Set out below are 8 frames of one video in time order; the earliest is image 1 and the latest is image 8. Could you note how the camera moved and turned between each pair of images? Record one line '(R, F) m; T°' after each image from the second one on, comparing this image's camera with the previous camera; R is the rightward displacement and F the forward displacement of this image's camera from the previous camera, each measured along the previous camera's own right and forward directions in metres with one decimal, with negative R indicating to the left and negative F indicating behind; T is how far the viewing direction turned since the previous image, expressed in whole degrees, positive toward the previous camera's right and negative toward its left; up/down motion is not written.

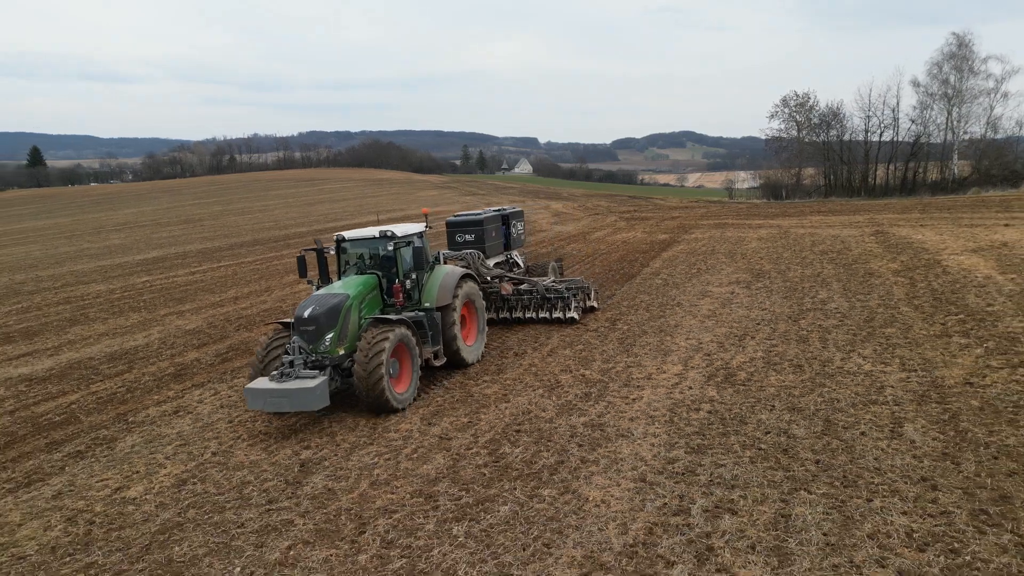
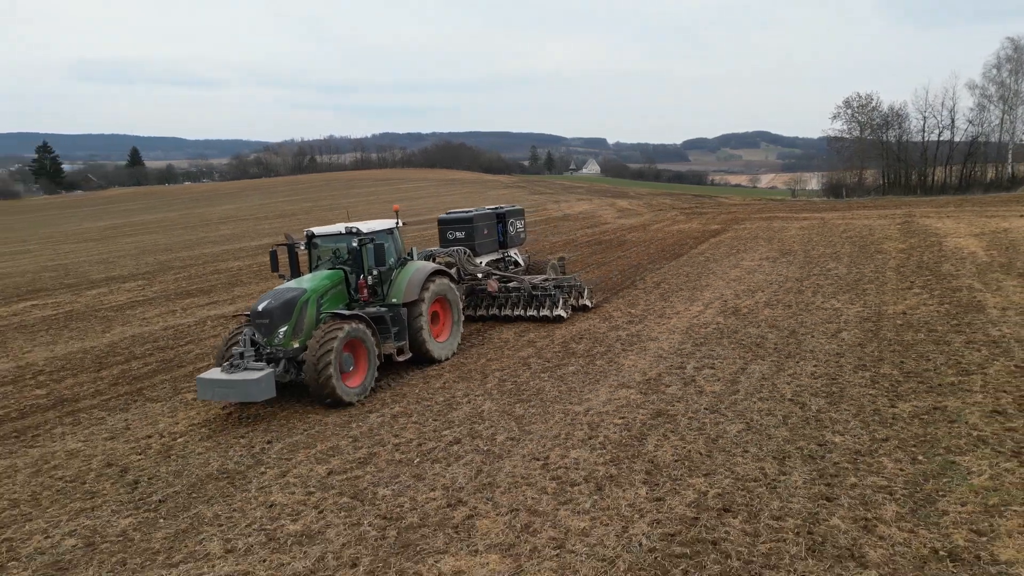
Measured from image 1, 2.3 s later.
(0.0, -3.4) m; -5°
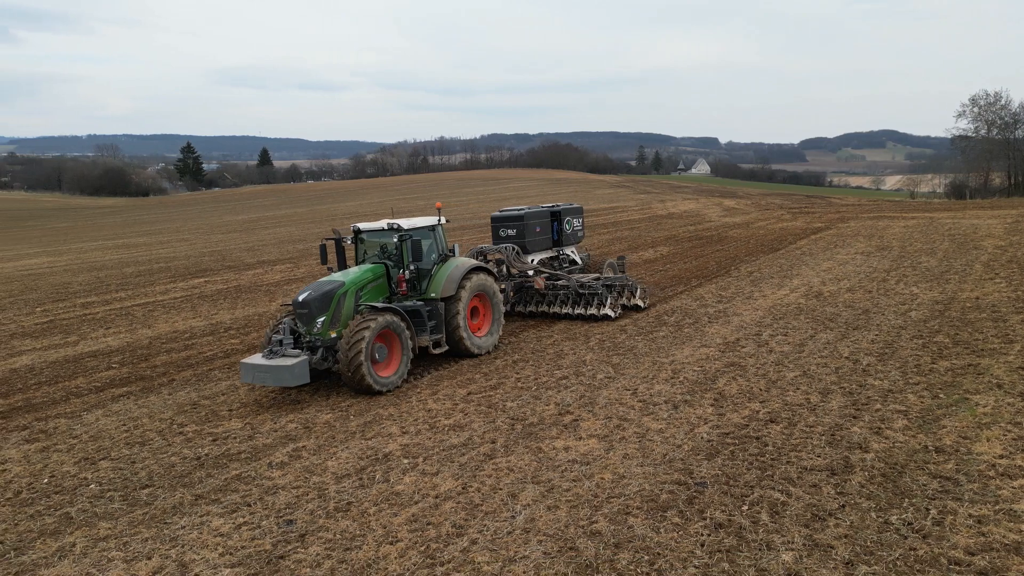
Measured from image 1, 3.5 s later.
(0.0, -1.8) m; -8°
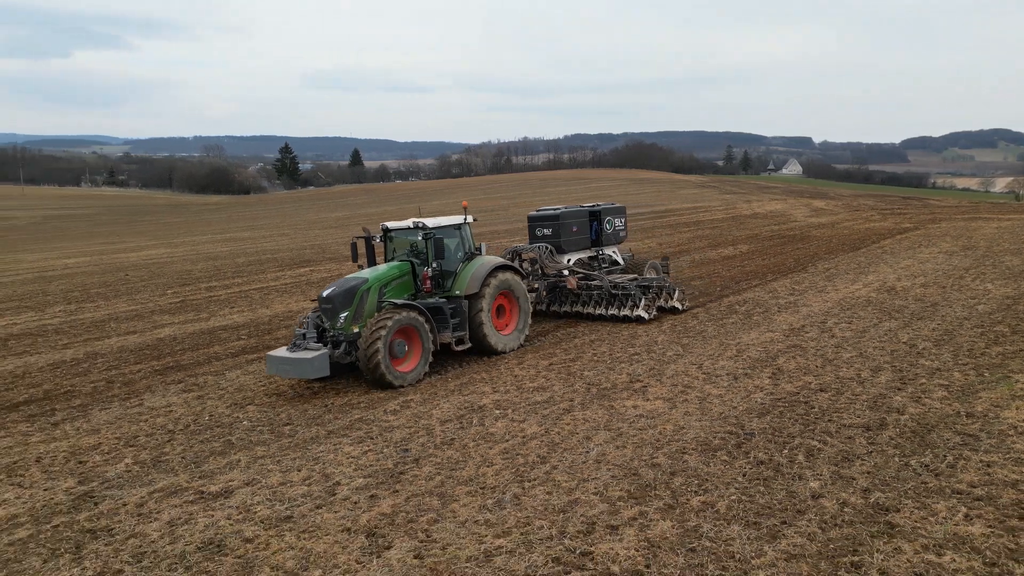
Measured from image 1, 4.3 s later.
(0.0, -1.1) m; -6°
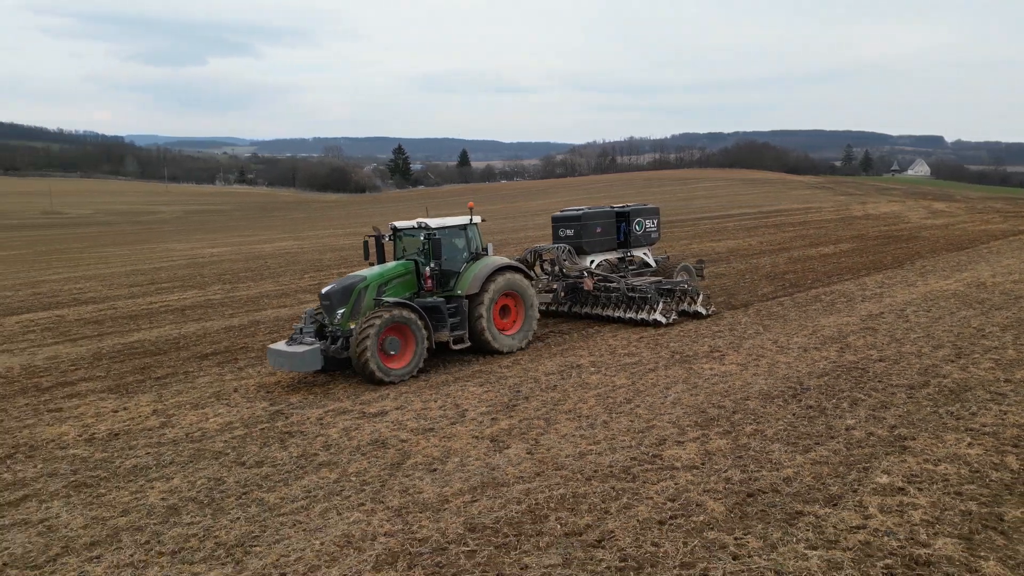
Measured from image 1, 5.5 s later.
(+0.1, -1.5) m; -8°
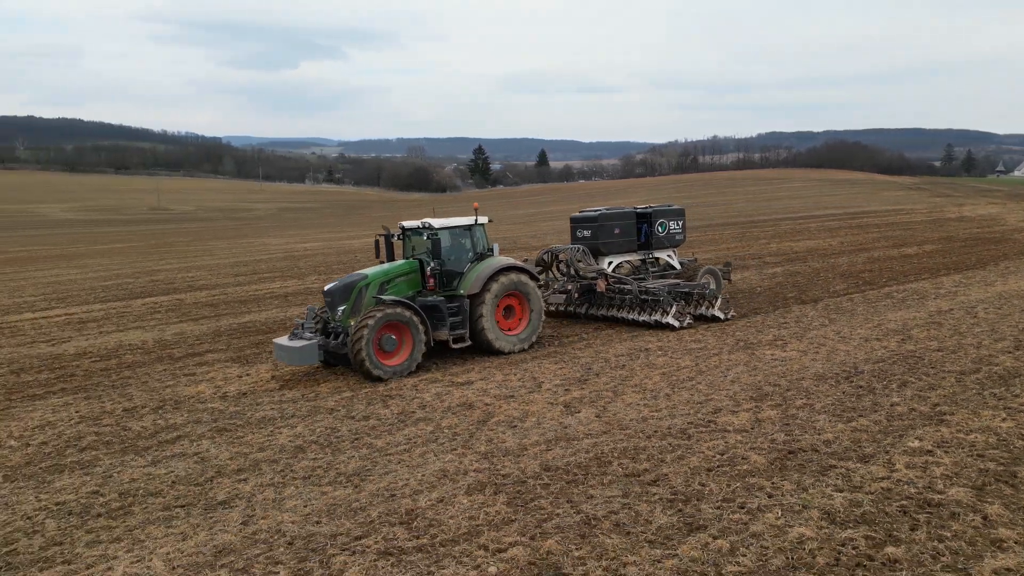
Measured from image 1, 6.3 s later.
(0.0, -0.9) m; -6°
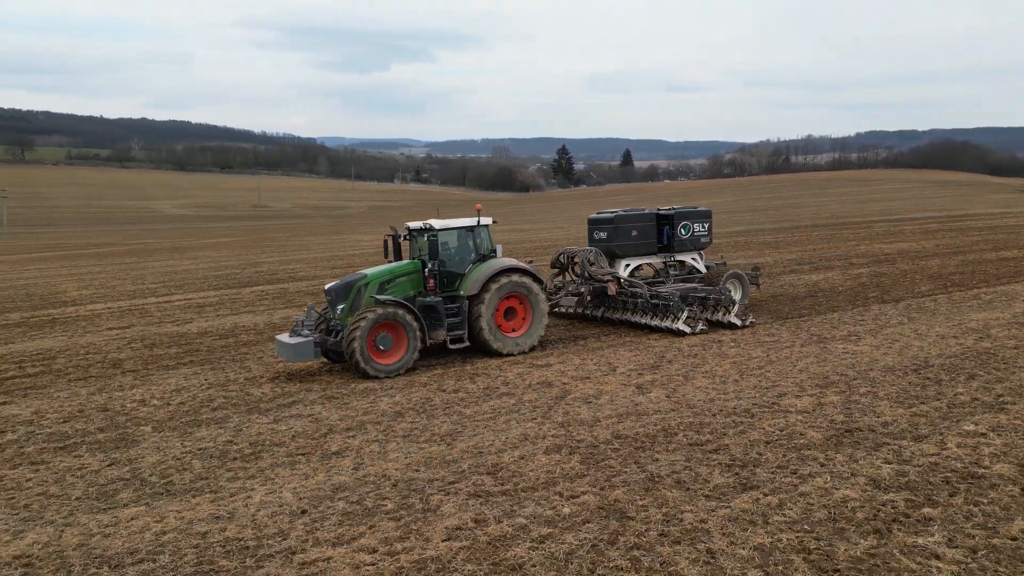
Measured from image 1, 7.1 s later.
(0.0, -0.7) m; -6°
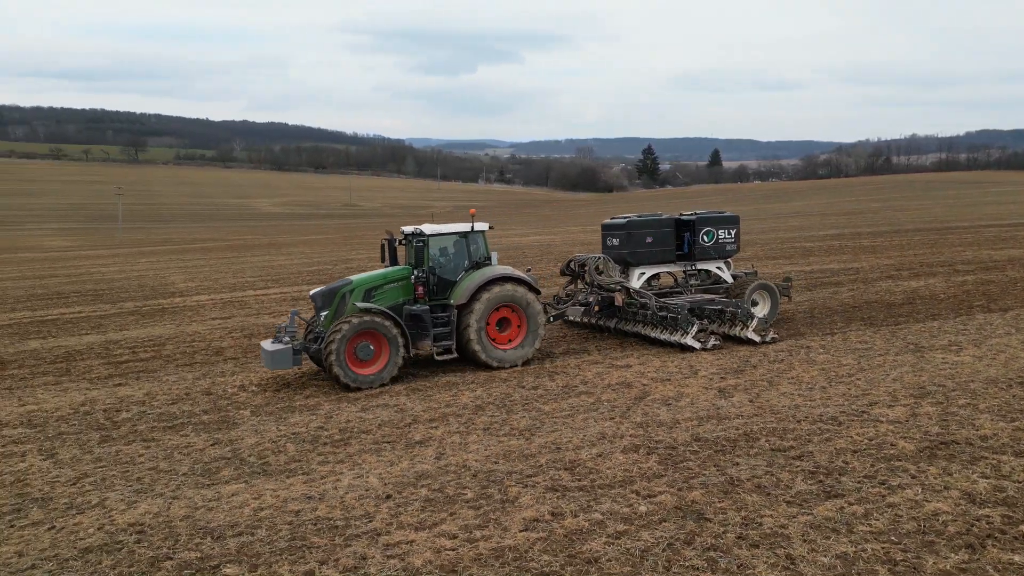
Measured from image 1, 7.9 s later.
(0.0, -0.1) m; -7°
